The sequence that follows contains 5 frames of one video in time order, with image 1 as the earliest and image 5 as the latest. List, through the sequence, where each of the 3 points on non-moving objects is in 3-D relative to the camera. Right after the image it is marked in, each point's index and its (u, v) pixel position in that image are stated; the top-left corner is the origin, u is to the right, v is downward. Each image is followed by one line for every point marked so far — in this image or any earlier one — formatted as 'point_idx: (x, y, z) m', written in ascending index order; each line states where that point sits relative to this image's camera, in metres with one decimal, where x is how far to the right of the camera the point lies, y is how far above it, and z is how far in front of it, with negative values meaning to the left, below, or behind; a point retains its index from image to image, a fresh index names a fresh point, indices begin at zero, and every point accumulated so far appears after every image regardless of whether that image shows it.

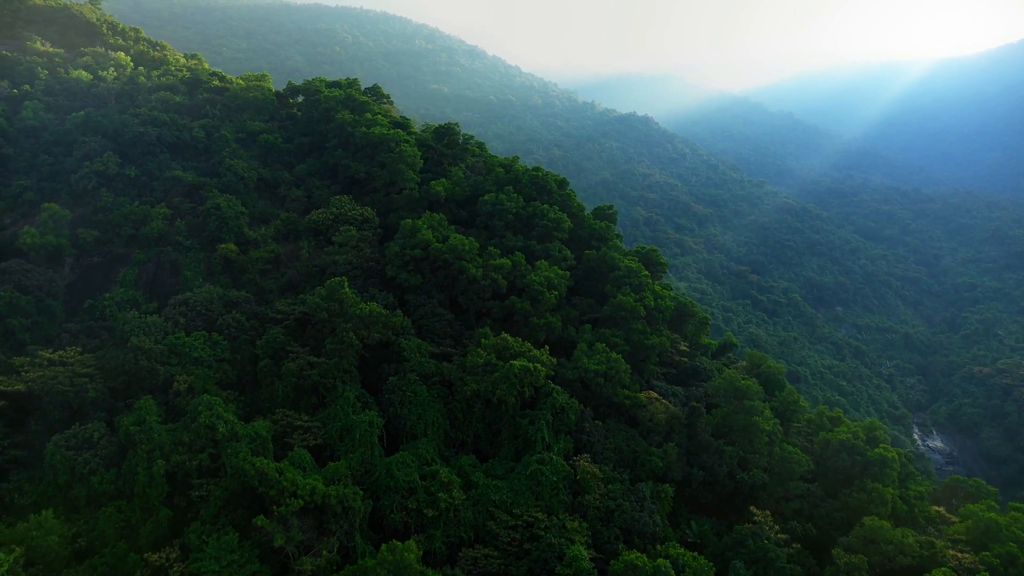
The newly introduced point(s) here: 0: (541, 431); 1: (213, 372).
0: (+1.1, -5.6, +14.9) m
1: (-12.1, -3.3, +15.3) m
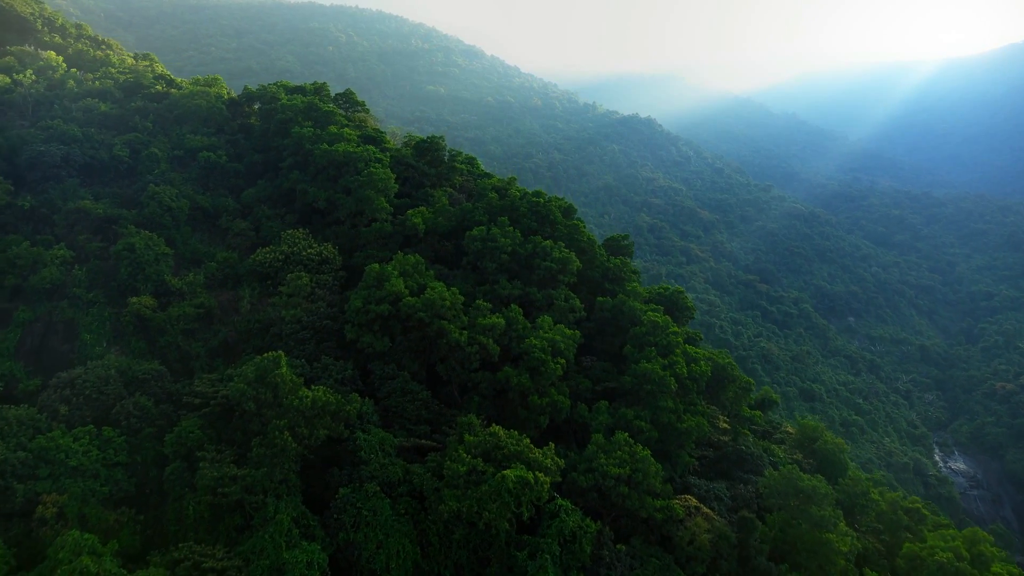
0: (+0.9, -8.1, +10.8) m
1: (-12.3, -5.9, +11.2) m
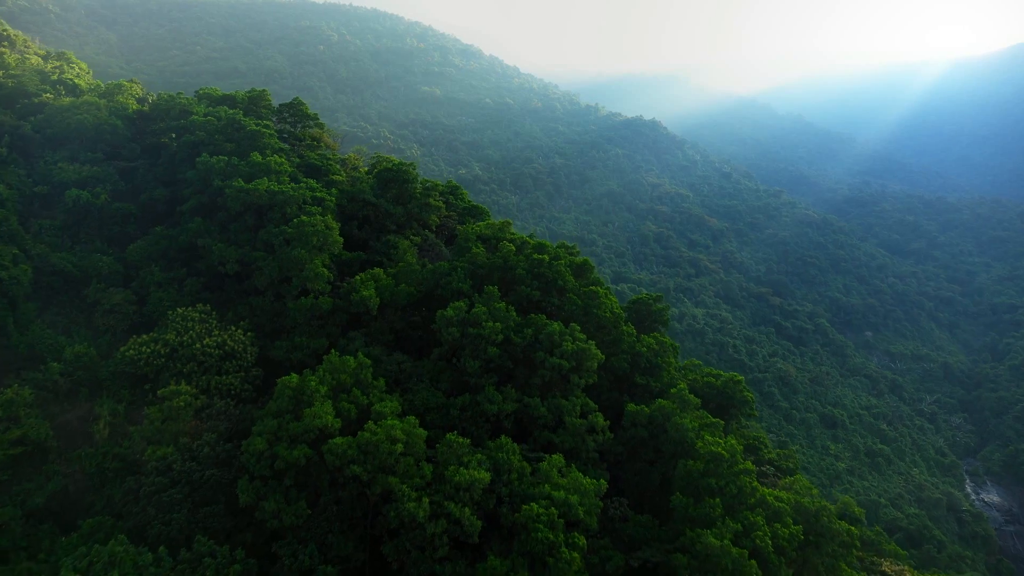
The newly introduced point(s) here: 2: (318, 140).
0: (+0.7, -11.3, +5.5) m
1: (-12.6, -9.1, +5.9) m
2: (-9.5, +7.3, +18.6) m
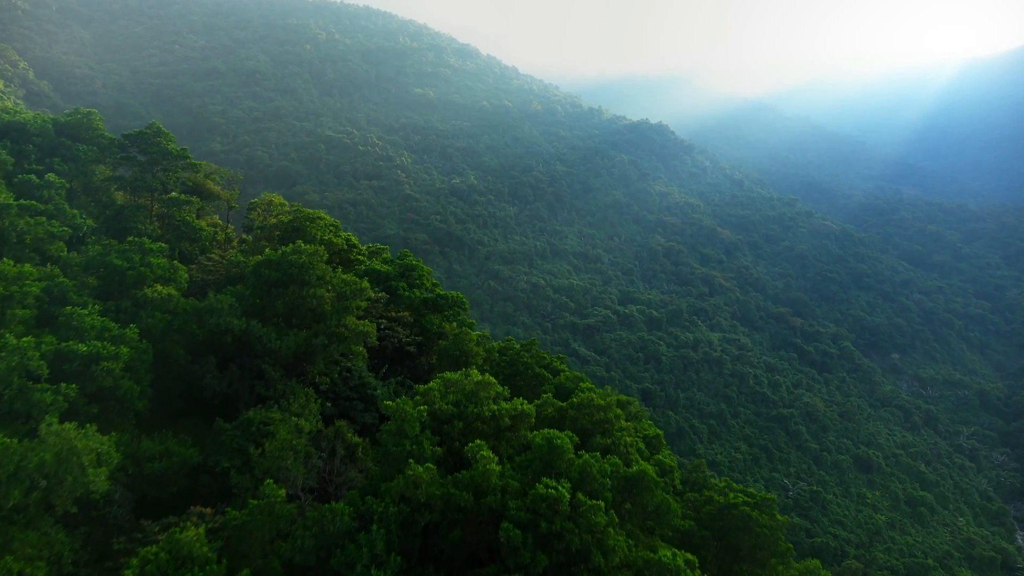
0: (+0.4, -15.6, -1.6) m
1: (-12.9, -13.4, -1.2) m
2: (-9.9, +3.0, +11.5) m
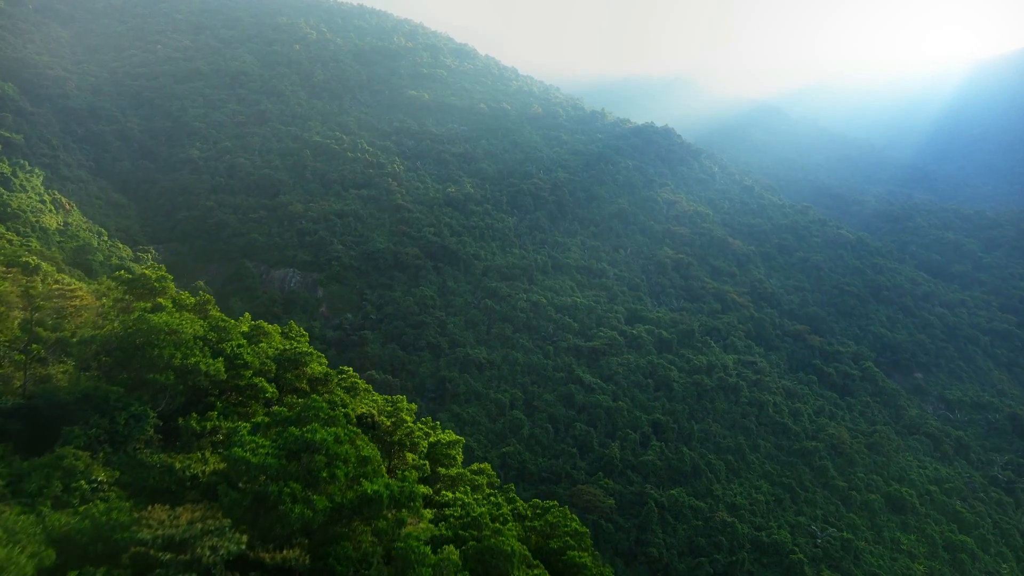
0: (+0.1, -18.9, -6.9) m
1: (-13.1, -16.7, -6.5) m
2: (-10.1, -0.3, +6.1) m
